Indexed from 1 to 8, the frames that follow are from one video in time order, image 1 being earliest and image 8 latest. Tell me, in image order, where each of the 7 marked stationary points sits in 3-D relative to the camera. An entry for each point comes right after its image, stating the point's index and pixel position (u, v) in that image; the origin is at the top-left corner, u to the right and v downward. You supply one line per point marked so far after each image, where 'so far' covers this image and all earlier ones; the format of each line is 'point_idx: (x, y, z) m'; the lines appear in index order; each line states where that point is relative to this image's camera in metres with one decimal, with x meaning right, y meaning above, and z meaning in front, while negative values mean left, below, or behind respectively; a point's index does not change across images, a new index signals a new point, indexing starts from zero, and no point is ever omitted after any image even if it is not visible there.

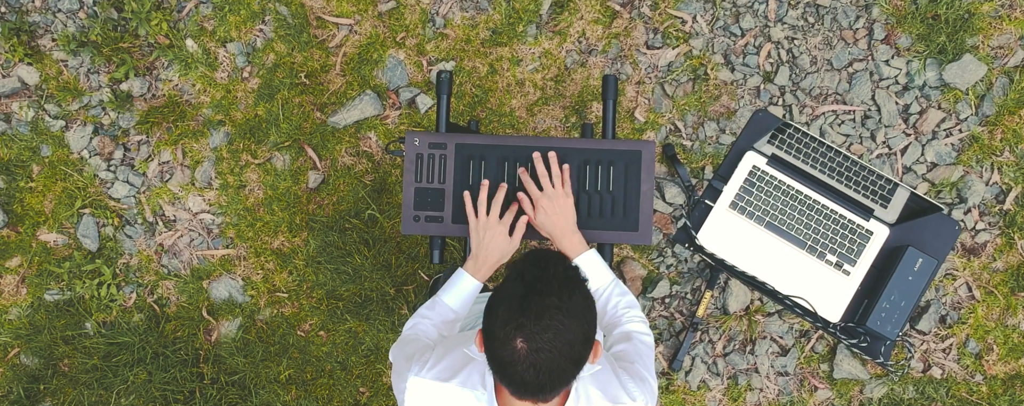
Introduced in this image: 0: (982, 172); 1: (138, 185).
0: (+2.2, +0.1, +3.4) m
1: (-1.9, +0.1, +3.6) m
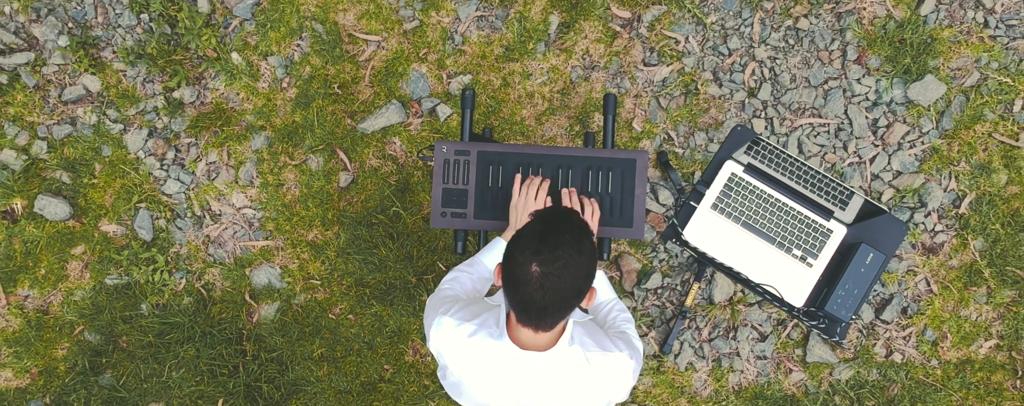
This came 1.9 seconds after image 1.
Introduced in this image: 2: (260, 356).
0: (+2.3, +0.1, +3.8) m
1: (-1.8, +0.1, +4.0) m
2: (-1.4, -0.8, +3.9) m
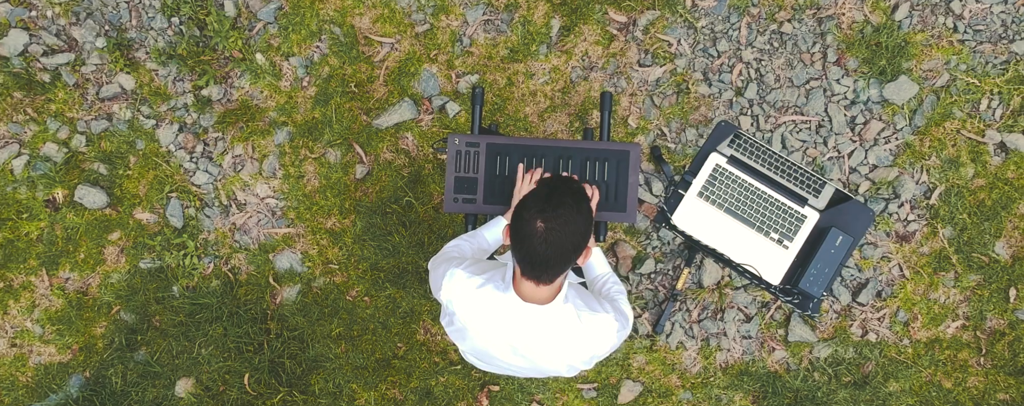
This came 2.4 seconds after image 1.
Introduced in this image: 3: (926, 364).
0: (+2.3, +0.2, +4.1) m
1: (-1.8, +0.2, +4.3) m
2: (-1.4, -0.8, +4.3) m
3: (+2.3, -0.9, +4.1) m
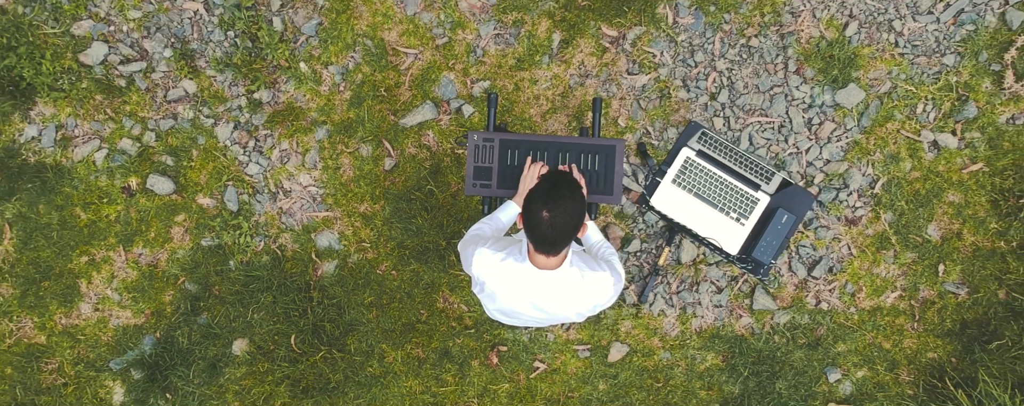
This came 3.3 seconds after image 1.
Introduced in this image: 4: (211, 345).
0: (+2.4, +0.2, +4.9) m
1: (-1.7, +0.3, +5.1) m
2: (-1.3, -0.7, +5.0) m
3: (+2.4, -0.8, +4.8) m
4: (-2.1, -1.0, +4.9) m
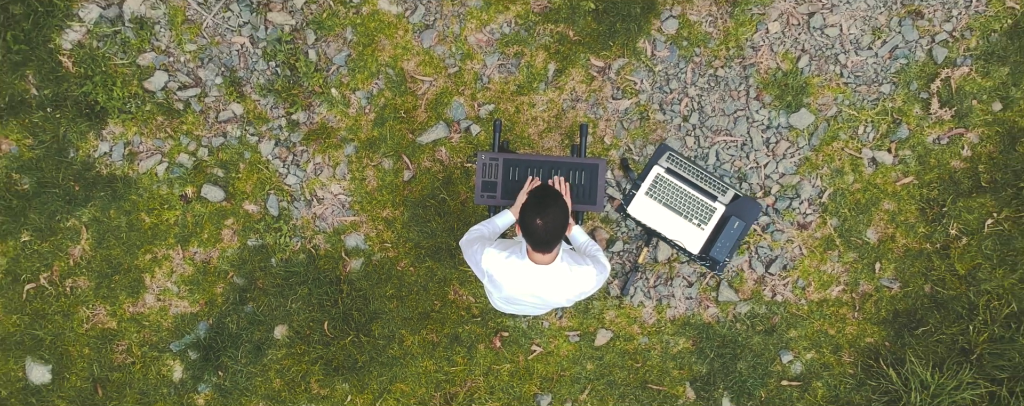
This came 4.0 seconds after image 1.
0: (+2.4, +0.2, +5.7) m
1: (-1.7, +0.2, +5.9) m
2: (-1.3, -0.7, +5.8) m
3: (+2.4, -0.9, +5.6) m
4: (-2.1, -1.0, +5.8) m
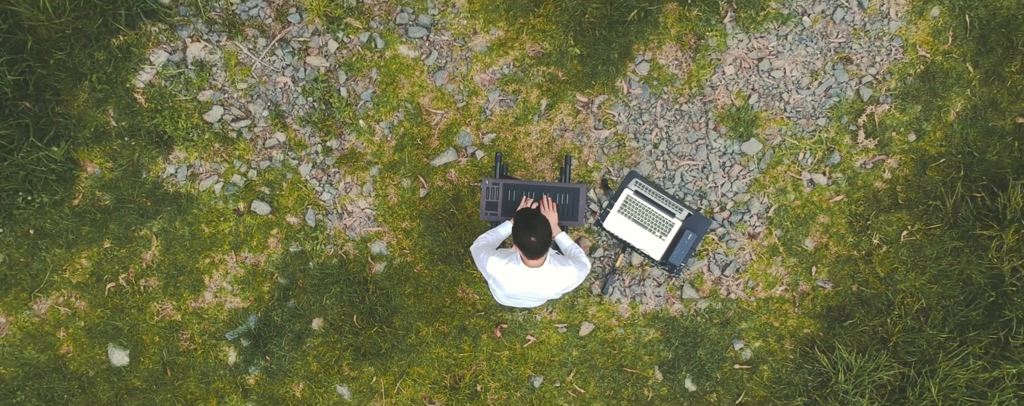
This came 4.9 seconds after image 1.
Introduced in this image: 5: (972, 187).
0: (+2.3, +0.1, +6.8) m
1: (-1.7, +0.1, +7.1) m
2: (-1.3, -0.9, +7.0) m
3: (+2.4, -1.0, +6.8) m
4: (-2.1, -1.1, +6.9) m
5: (+4.1, +0.1, +6.5) m
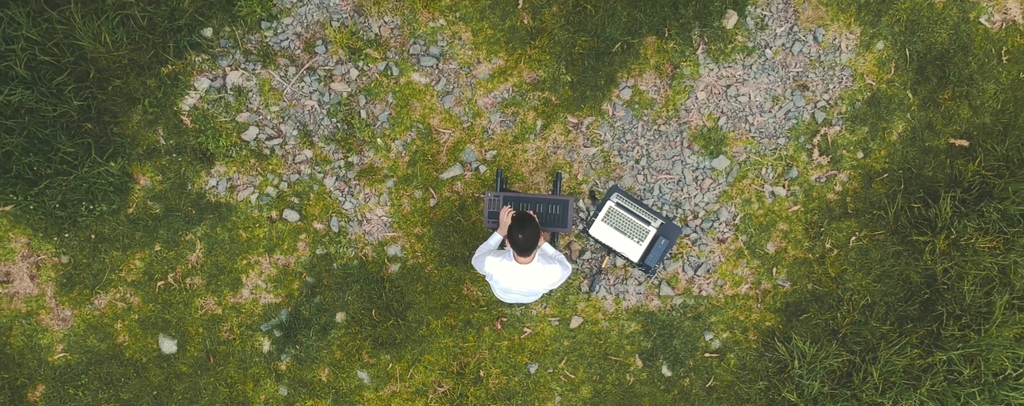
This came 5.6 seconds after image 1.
0: (+2.3, 0.0, +7.8) m
1: (-1.8, 0.0, +8.0) m
2: (-1.3, -1.0, +8.0) m
3: (+2.3, -1.1, +7.7) m
4: (-2.1, -1.2, +7.9) m
5: (+4.1, 0.0, +7.4) m
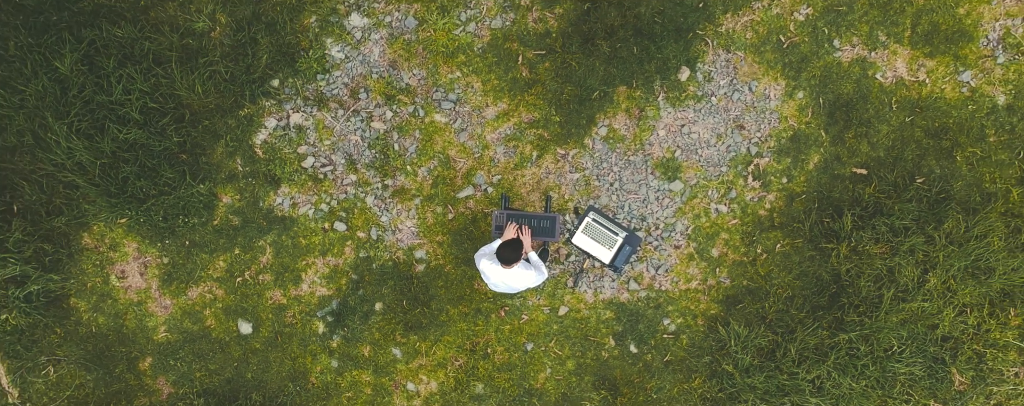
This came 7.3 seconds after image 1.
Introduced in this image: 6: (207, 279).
0: (+2.3, -0.2, +10.0) m
1: (-1.7, -0.2, +10.2) m
2: (-1.3, -1.2, +10.2) m
3: (+2.4, -1.3, +9.9) m
4: (-2.1, -1.4, +10.1) m
5: (+4.1, -0.2, +9.6) m
6: (-4.3, -1.1, +10.1) m
